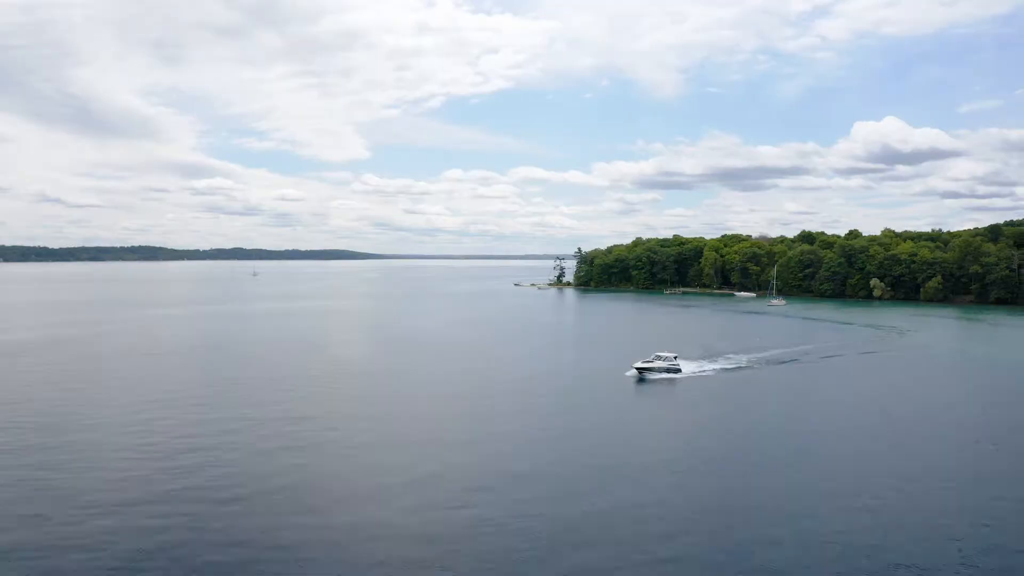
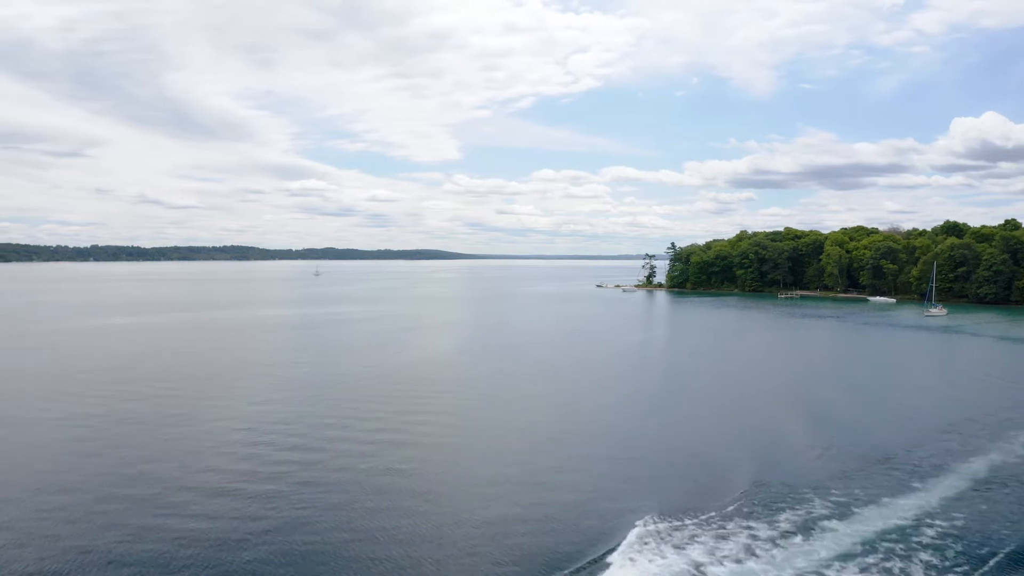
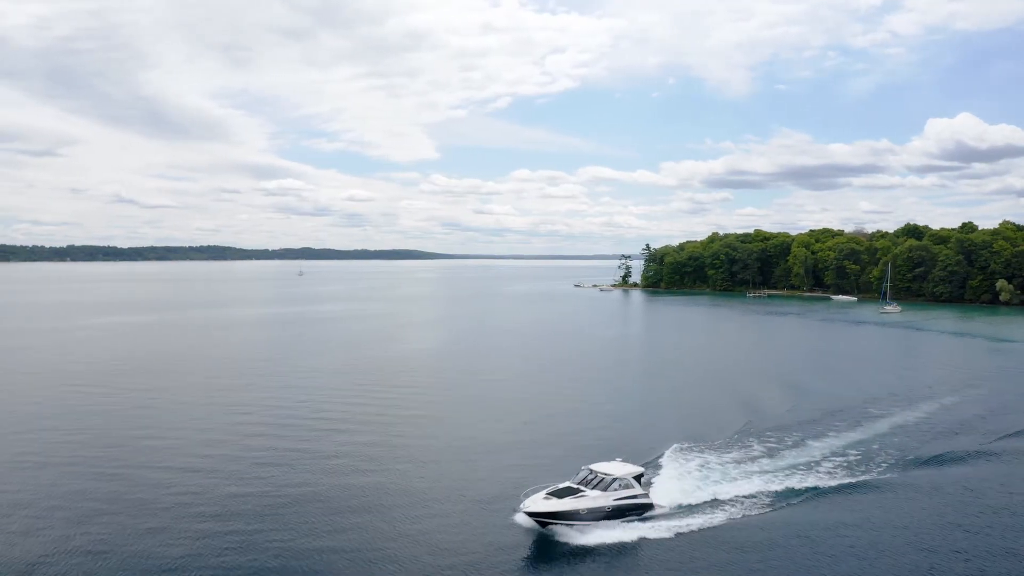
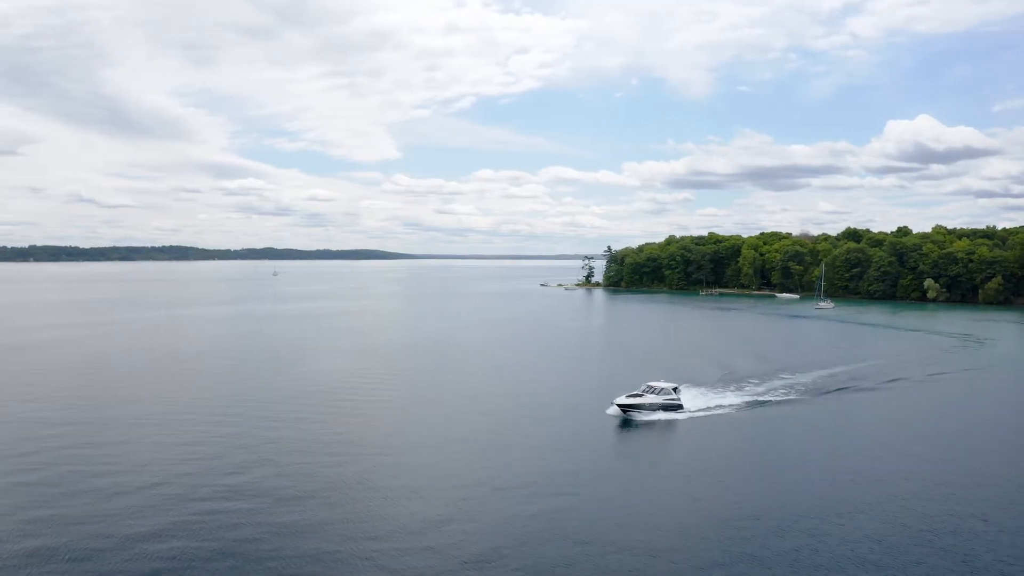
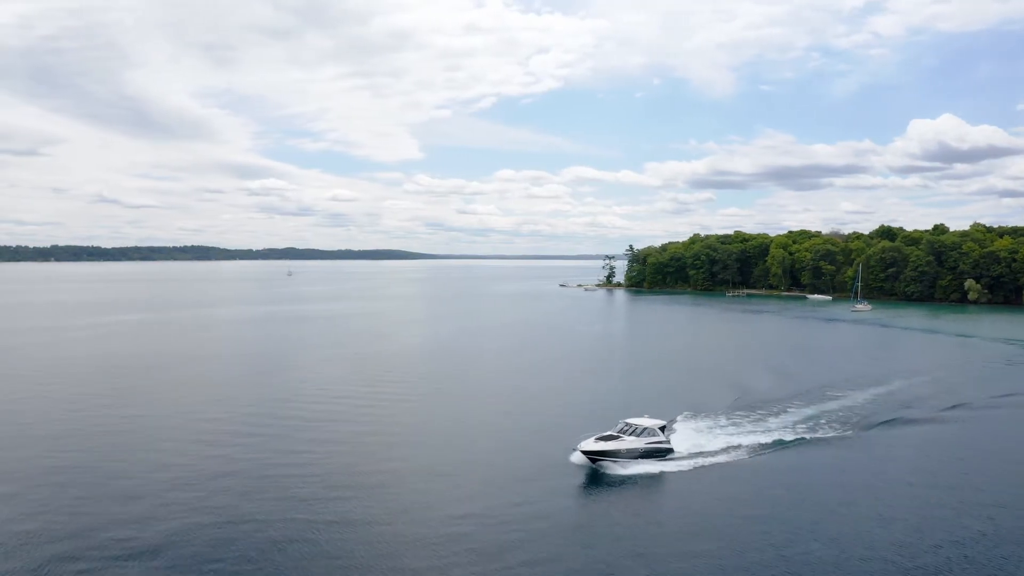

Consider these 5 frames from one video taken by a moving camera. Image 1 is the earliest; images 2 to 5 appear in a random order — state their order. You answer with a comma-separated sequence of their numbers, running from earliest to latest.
4, 5, 3, 2
